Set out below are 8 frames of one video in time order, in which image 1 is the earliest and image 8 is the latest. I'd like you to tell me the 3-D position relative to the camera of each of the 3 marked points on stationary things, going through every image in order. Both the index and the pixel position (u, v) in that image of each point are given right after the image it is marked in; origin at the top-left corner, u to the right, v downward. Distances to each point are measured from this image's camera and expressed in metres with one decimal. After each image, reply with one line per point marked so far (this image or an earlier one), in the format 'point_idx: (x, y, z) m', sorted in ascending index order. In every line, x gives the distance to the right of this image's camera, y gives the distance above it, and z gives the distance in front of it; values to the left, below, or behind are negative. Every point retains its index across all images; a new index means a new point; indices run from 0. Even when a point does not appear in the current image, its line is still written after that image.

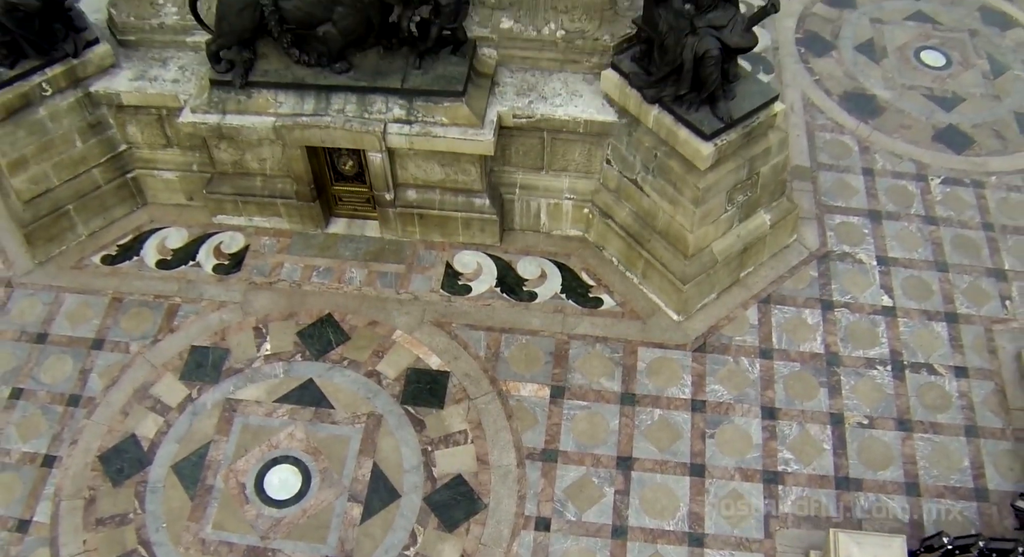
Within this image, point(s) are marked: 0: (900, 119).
0: (+6.2, +2.6, +14.3) m
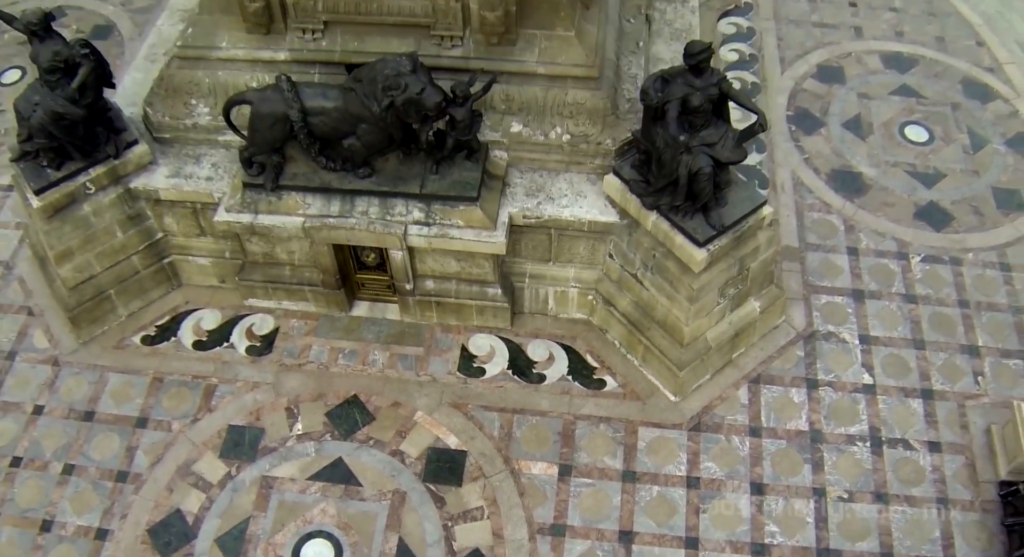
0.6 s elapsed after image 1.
0: (+6.3, +1.4, +15.3) m
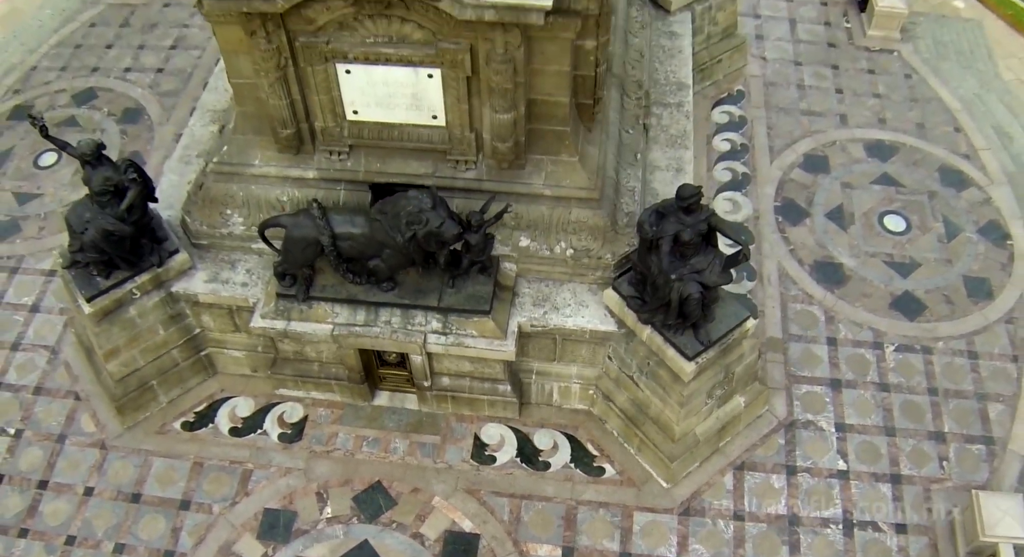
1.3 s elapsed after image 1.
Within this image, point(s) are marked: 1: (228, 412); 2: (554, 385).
0: (+6.5, -0.2, +16.6) m
1: (-4.9, -2.3, +15.6) m
2: (+0.7, -1.8, +15.1) m
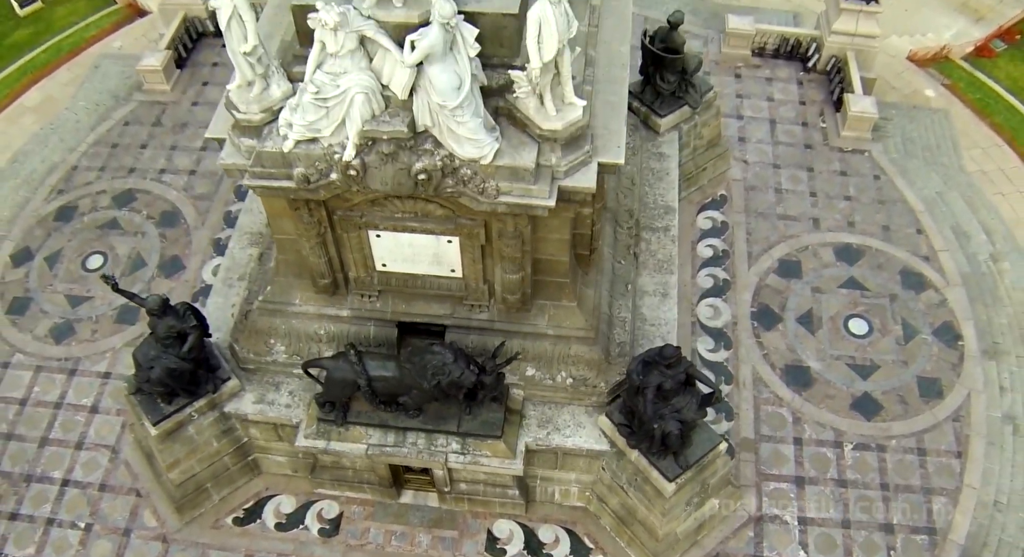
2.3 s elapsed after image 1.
0: (+6.6, -2.3, +18.9) m
1: (-4.8, -4.6, +18.0) m
2: (+0.8, -4.1, +17.4) m
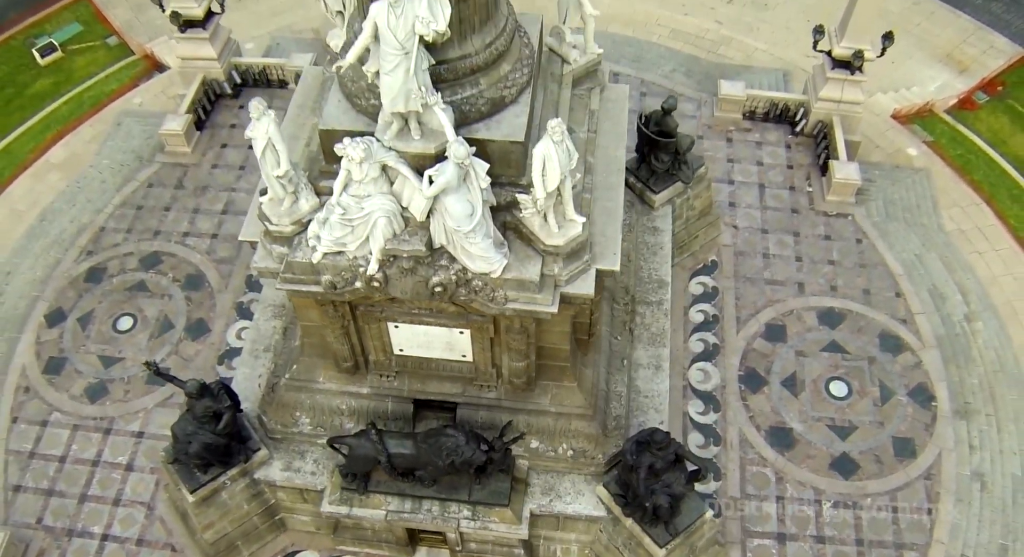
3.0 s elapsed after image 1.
0: (+6.7, -3.9, +20.4) m
1: (-4.7, -6.2, +19.6) m
2: (+1.0, -5.7, +19.0) m
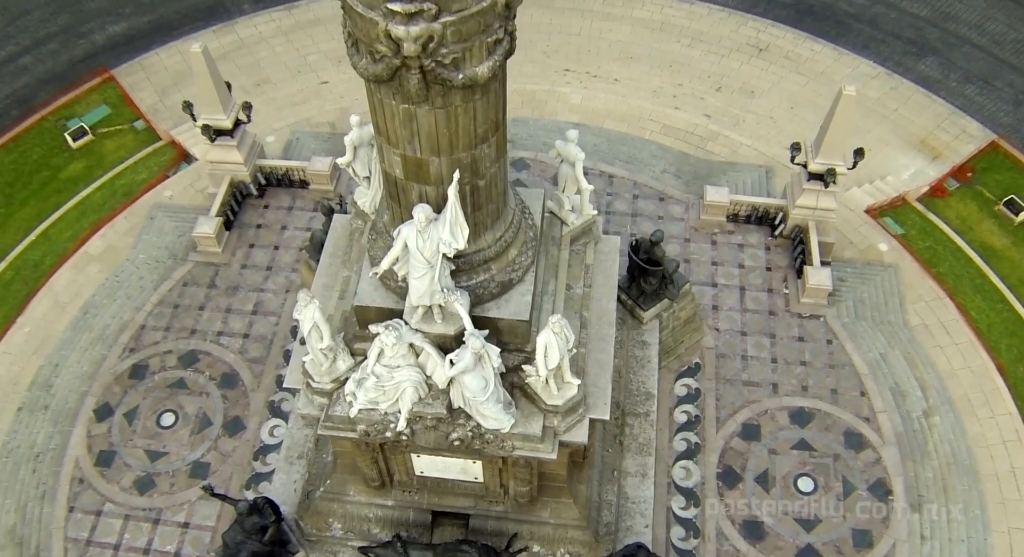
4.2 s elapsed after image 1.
0: (+6.8, -6.8, +23.1) m
1: (-4.6, -9.0, +22.2) m
2: (+1.0, -8.6, +21.7) m
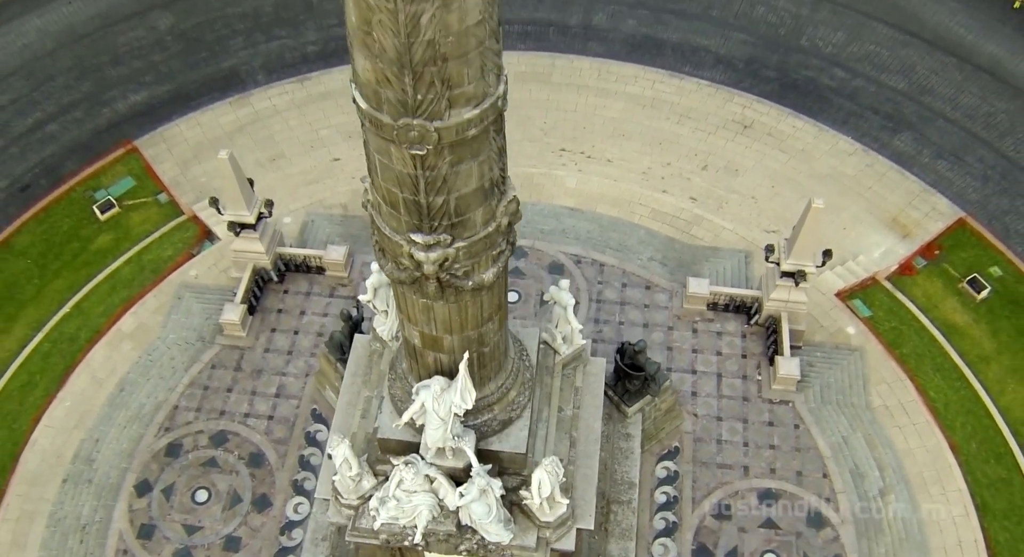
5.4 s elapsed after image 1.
0: (+6.7, -9.7, +26.0) m
1: (-4.7, -11.9, +25.2) m
2: (+0.9, -11.5, +24.7) m
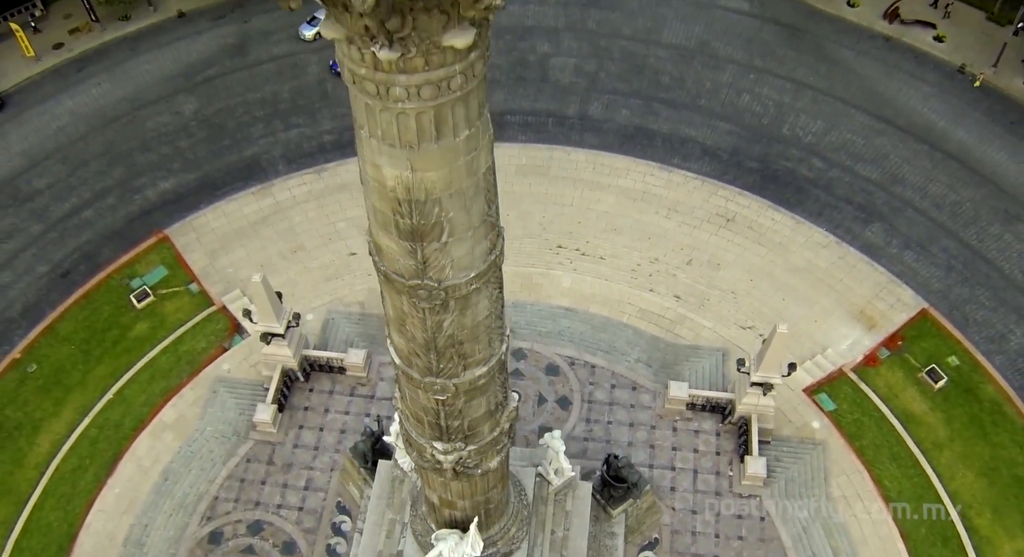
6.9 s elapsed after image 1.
0: (+6.7, -13.6, +29.9) m
1: (-4.7, -15.8, +29.2) m
2: (+0.9, -15.5, +28.6) m
